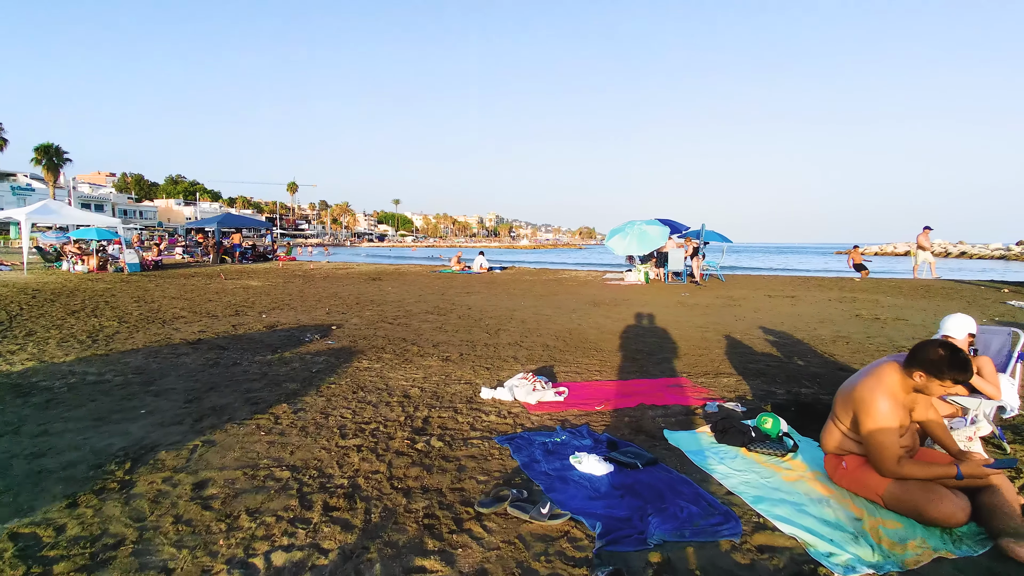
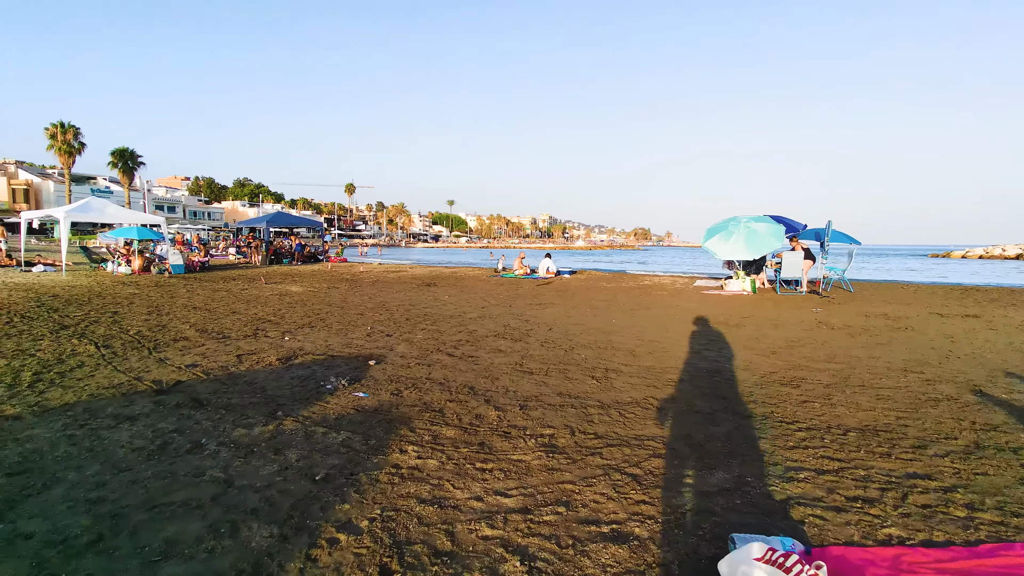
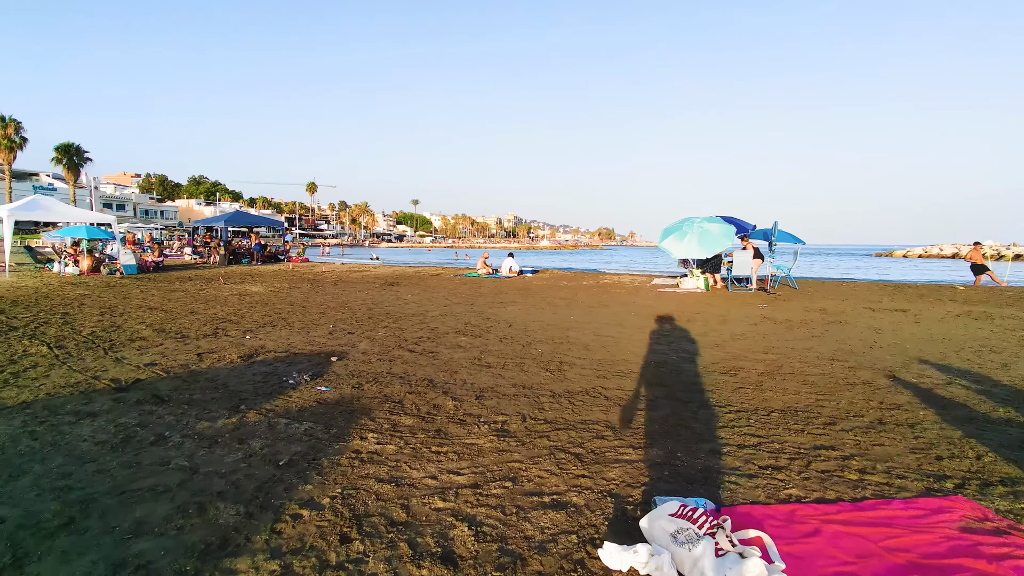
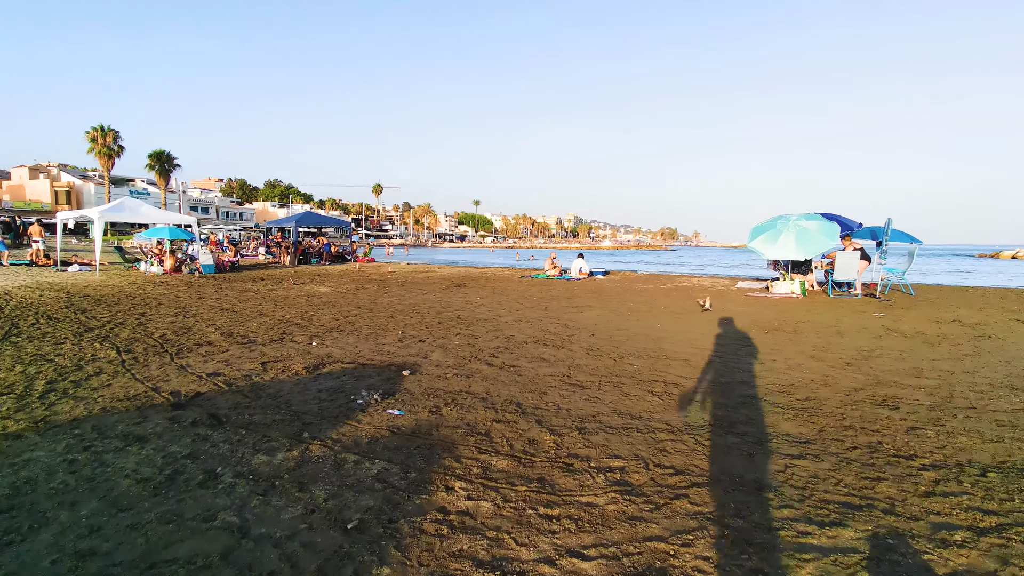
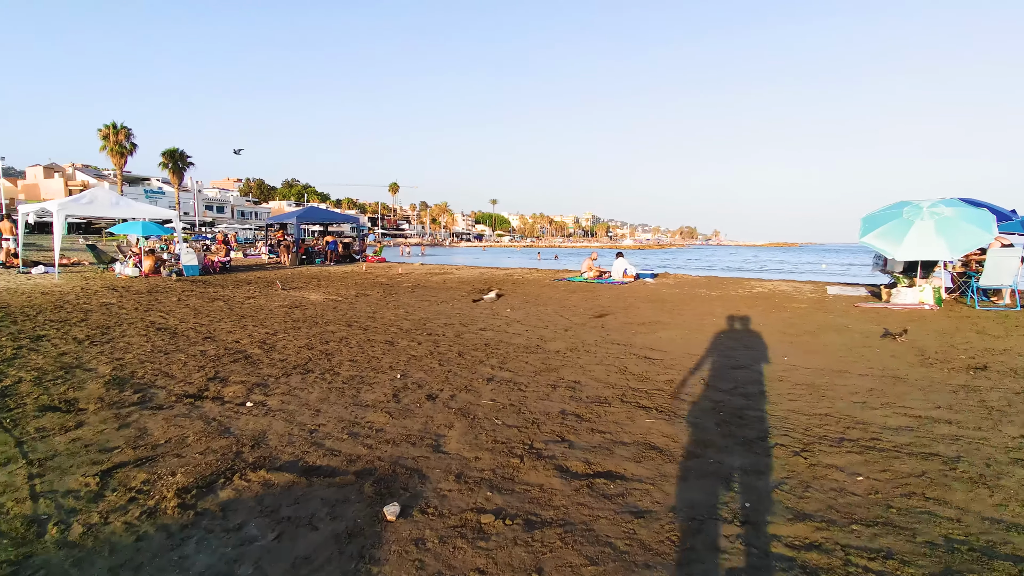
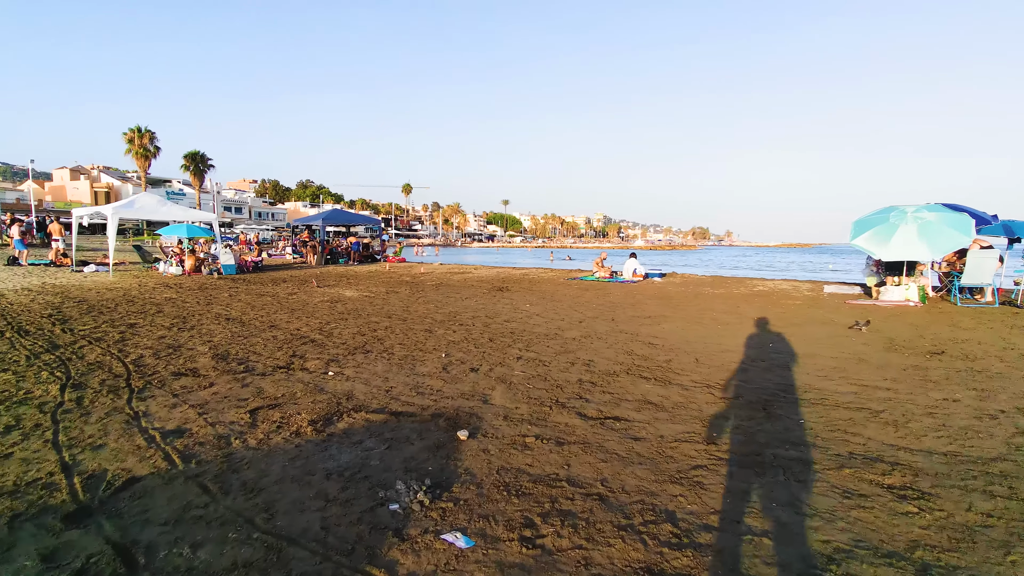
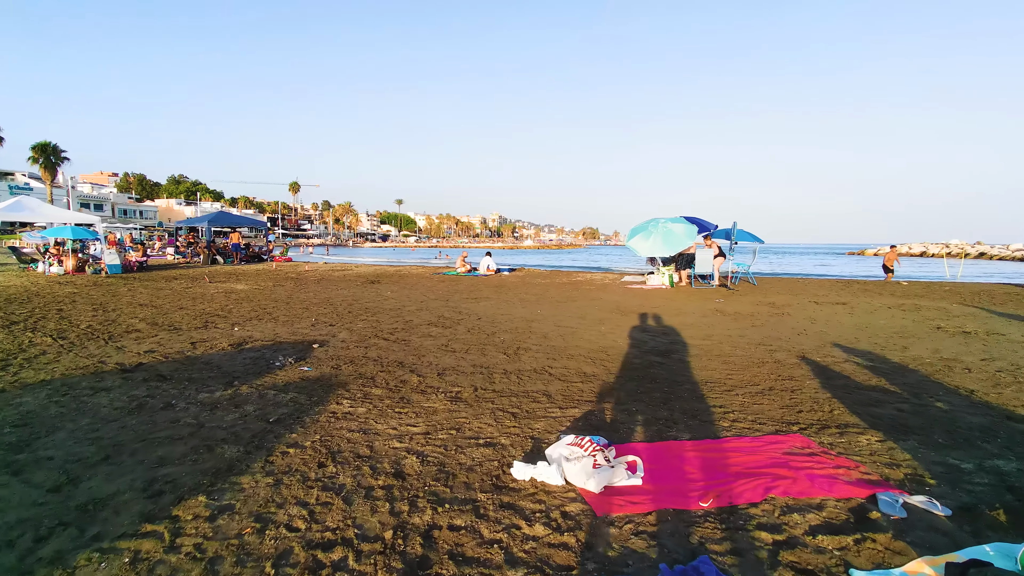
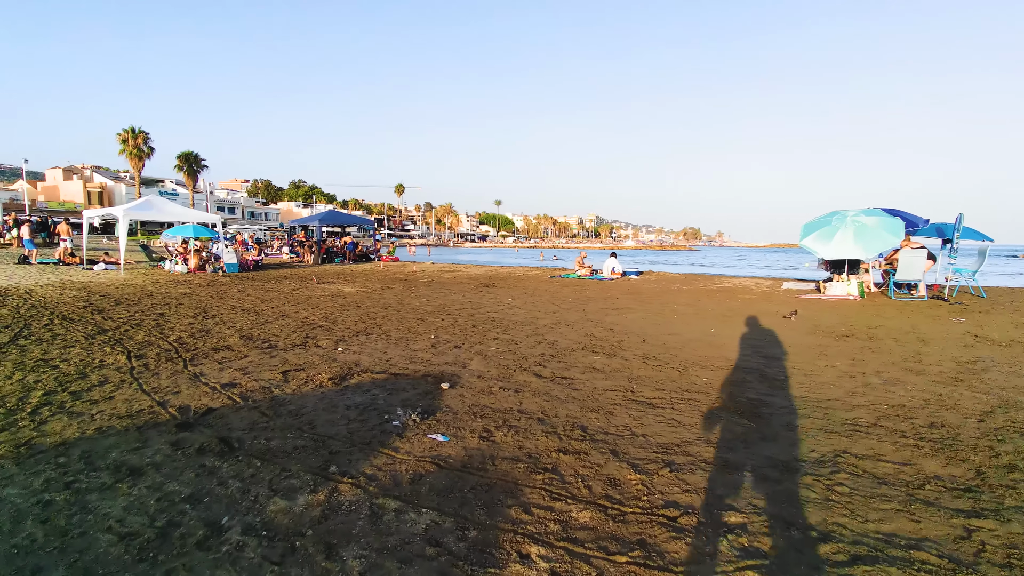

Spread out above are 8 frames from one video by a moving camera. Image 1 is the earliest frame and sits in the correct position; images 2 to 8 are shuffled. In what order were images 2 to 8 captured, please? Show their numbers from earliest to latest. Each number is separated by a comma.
7, 3, 2, 4, 8, 6, 5
